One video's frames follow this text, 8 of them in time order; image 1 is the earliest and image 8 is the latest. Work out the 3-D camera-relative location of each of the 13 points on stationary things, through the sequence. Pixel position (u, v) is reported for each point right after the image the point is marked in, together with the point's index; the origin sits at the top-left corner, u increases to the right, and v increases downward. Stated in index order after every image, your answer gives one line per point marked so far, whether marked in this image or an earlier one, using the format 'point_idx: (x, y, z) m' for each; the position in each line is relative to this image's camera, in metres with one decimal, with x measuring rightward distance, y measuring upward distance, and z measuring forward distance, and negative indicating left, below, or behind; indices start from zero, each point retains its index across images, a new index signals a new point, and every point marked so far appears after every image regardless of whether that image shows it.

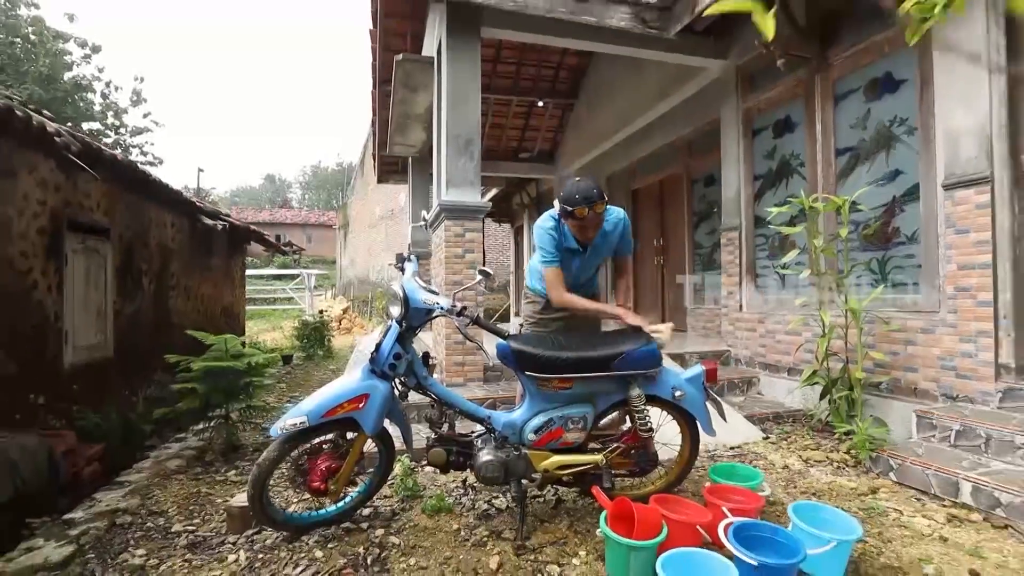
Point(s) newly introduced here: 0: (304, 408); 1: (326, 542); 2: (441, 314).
0: (-0.8, -0.5, +2.2) m
1: (-0.8, -1.1, +2.3) m
2: (-0.3, -0.1, +2.2) m
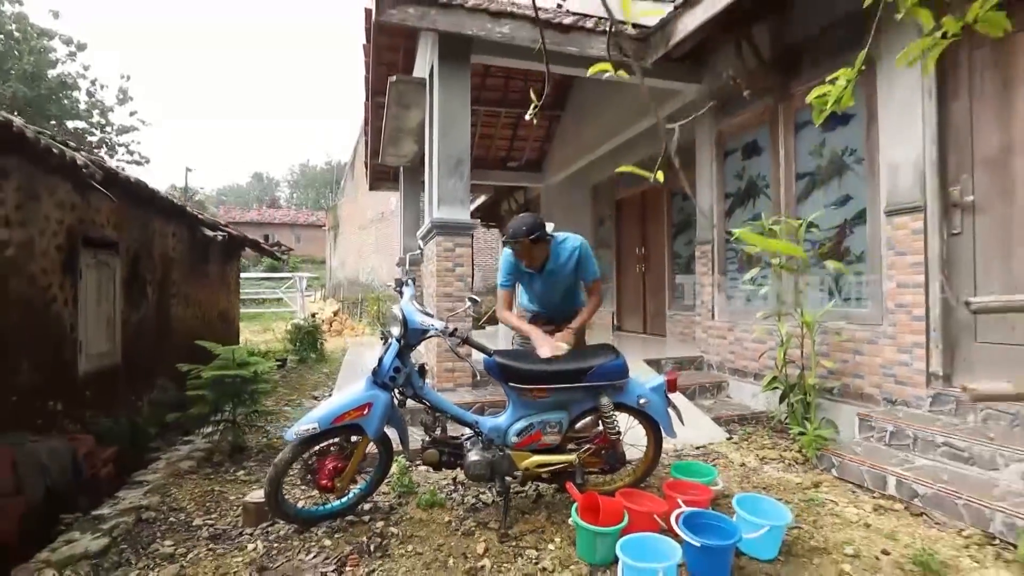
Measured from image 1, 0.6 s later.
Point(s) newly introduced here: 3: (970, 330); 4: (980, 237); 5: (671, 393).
0: (-0.9, -0.6, +2.5) m
1: (-0.8, -1.1, +2.7) m
2: (-0.3, -0.2, +2.6) m
3: (+2.5, -0.2, +3.1) m
4: (+2.5, +0.3, +3.1) m
5: (+0.8, -0.5, +2.8) m
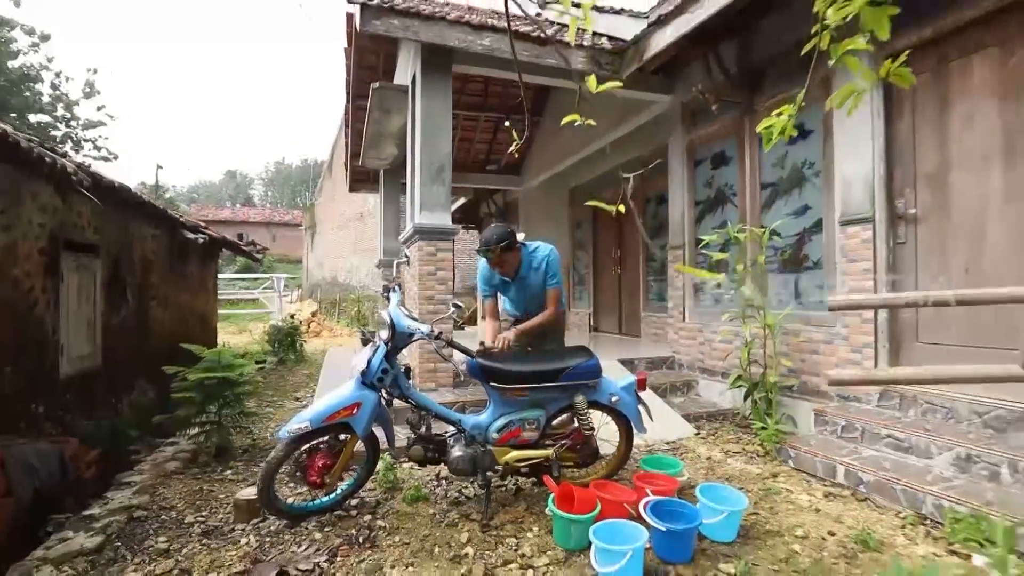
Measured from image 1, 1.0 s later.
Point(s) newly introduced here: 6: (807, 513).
0: (-1.0, -0.6, +2.7) m
1: (-0.9, -1.2, +2.8) m
2: (-0.4, -0.2, +2.7) m
3: (+2.4, -0.3, +3.4) m
4: (+2.4, +0.2, +3.4) m
5: (+0.7, -0.6, +3.0) m
6: (+1.4, -1.1, +2.7) m
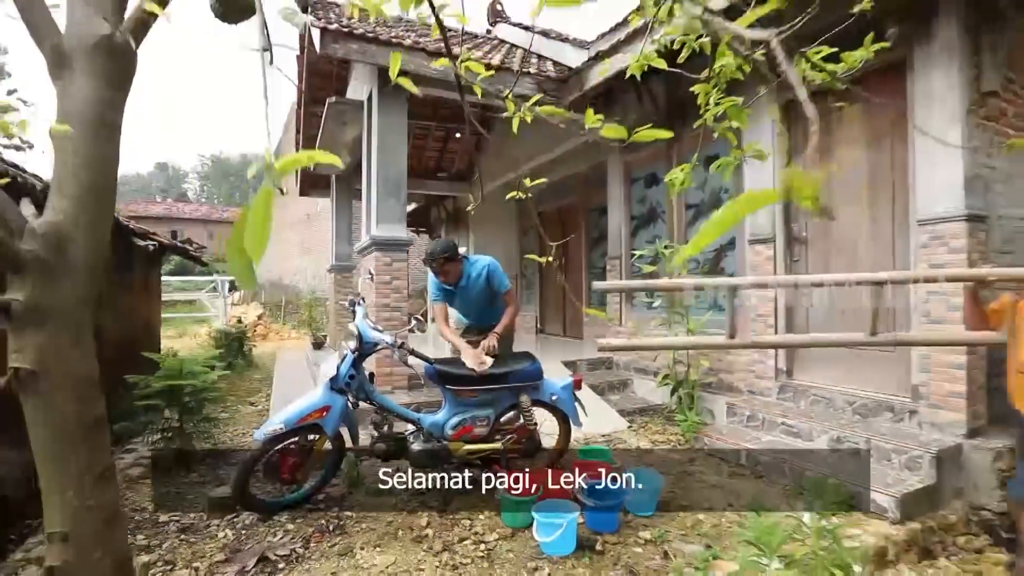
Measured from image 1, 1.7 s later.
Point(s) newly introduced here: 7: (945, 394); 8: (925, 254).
0: (-1.2, -0.7, +3.0) m
1: (-1.2, -1.3, +3.1) m
2: (-0.7, -0.3, +3.1) m
3: (+2.1, -0.3, +4.0) m
4: (+2.1, +0.2, +4.0) m
5: (+0.4, -0.6, +3.5) m
6: (+1.2, -1.2, +3.3) m
7: (+2.6, -0.6, +3.4) m
8: (+2.6, +0.2, +3.6) m
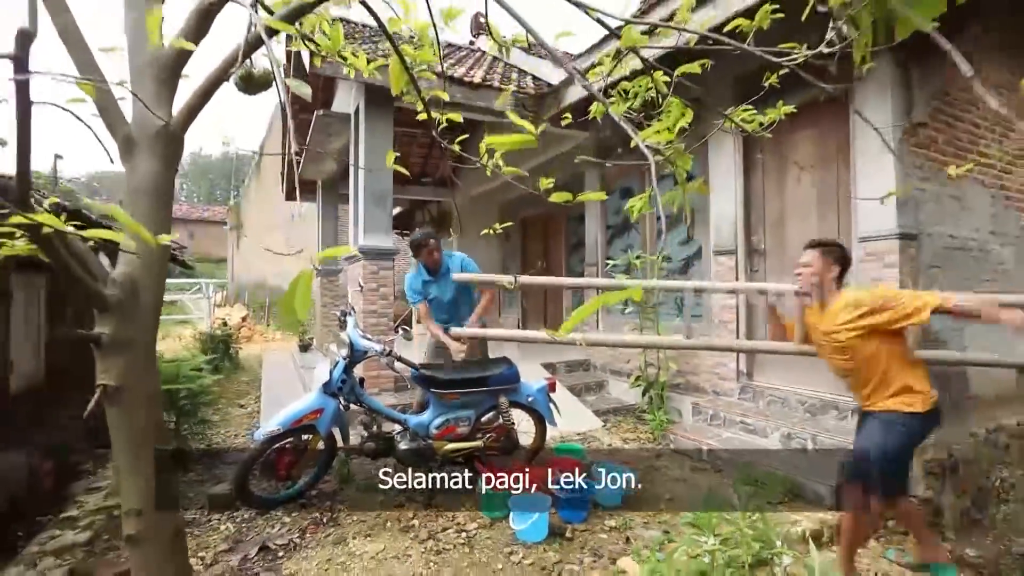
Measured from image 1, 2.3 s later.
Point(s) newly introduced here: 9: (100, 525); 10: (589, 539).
0: (-1.3, -0.8, +3.2) m
1: (-1.3, -1.3, +3.4) m
2: (-0.8, -0.4, +3.4) m
3: (+1.9, -0.4, +4.3) m
4: (+2.0, +0.1, +4.3) m
5: (+0.3, -0.7, +3.8) m
6: (+1.0, -1.2, +3.6) m
7: (+2.4, -0.7, +3.8) m
8: (+2.4, +0.1, +3.9) m
9: (-2.3, -1.3, +3.1) m
10: (+0.4, -1.3, +3.0) m
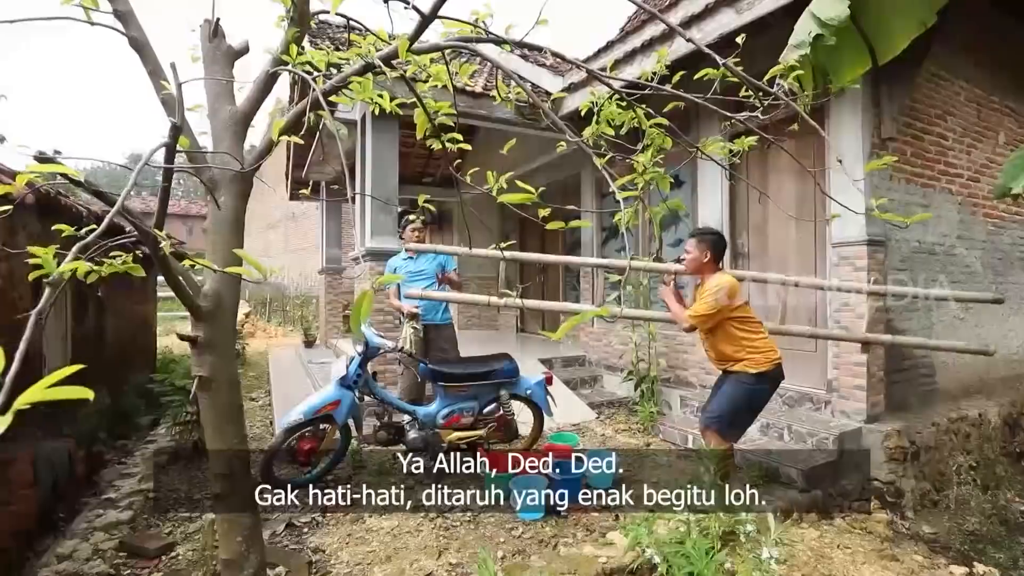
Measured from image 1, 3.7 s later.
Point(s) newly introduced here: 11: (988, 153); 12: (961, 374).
0: (-1.3, -0.8, +3.6) m
1: (-1.3, -1.3, +3.7) m
2: (-0.8, -0.4, +3.7) m
3: (+1.9, -0.4, +4.7) m
4: (+2.0, +0.1, +4.7) m
5: (+0.3, -0.7, +4.1) m
6: (+1.0, -1.2, +3.9) m
7: (+2.4, -0.7, +4.1) m
8: (+2.4, +0.1, +4.2) m
9: (-2.3, -1.3, +3.4) m
10: (+0.4, -1.3, +3.3) m
11: (+4.2, +1.2, +5.1) m
12: (+3.8, -0.7, +4.8) m
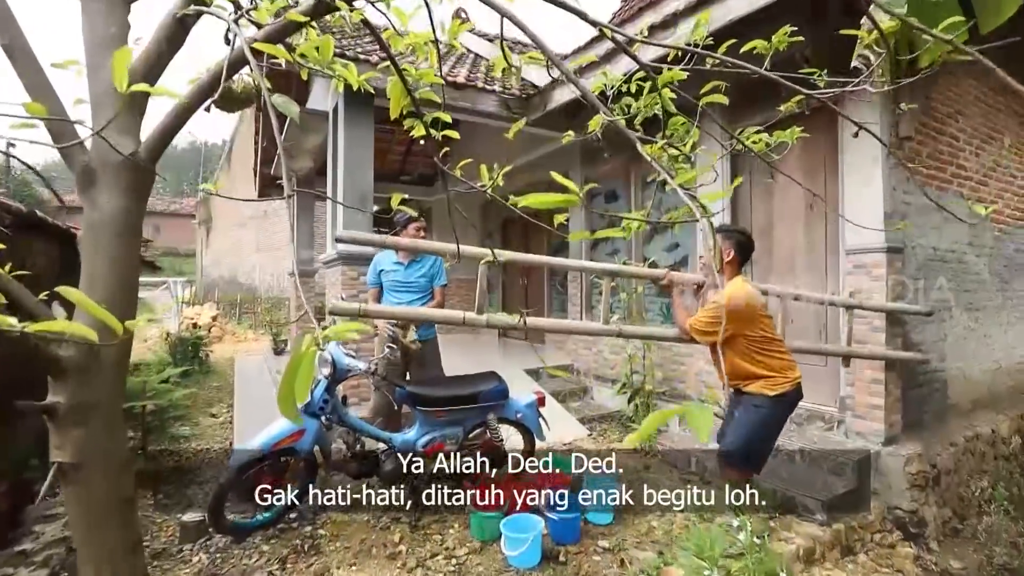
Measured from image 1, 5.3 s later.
0: (-1.4, -0.8, +3.1) m
1: (-1.4, -1.4, +3.2) m
2: (-0.9, -0.5, +3.2) m
3: (+1.8, -0.5, +4.3) m
4: (+1.9, 0.0, +4.3) m
5: (+0.2, -0.8, +3.7) m
6: (+1.0, -1.3, +3.5) m
7: (+2.3, -0.8, +3.7) m
8: (+2.3, +0.1, +3.9) m
9: (-2.3, -1.4, +2.9) m
10: (+0.4, -1.4, +2.9) m
11: (+4.1, +1.1, +4.8) m
12: (+3.7, -0.8, +4.5) m
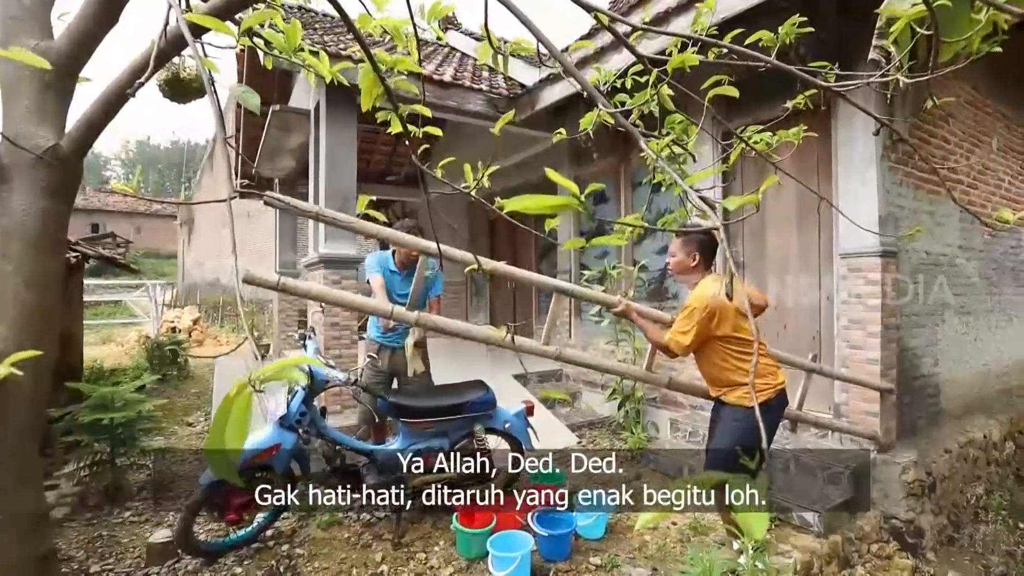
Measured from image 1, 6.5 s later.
0: (-1.5, -0.9, +2.9) m
1: (-1.4, -1.4, +3.0) m
2: (-0.9, -0.5, +3.1) m
3: (+1.7, -0.5, +4.2) m
4: (+1.8, 0.0, +4.2) m
5: (+0.1, -0.8, +3.6) m
6: (+0.9, -1.3, +3.4) m
7: (+2.3, -0.8, +3.7) m
8: (+2.2, 0.0, +3.8) m
9: (-2.4, -1.4, +2.7) m
10: (+0.3, -1.4, +2.8) m
11: (+4.0, +1.1, +4.8) m
12: (+3.6, -0.8, +4.5) m
